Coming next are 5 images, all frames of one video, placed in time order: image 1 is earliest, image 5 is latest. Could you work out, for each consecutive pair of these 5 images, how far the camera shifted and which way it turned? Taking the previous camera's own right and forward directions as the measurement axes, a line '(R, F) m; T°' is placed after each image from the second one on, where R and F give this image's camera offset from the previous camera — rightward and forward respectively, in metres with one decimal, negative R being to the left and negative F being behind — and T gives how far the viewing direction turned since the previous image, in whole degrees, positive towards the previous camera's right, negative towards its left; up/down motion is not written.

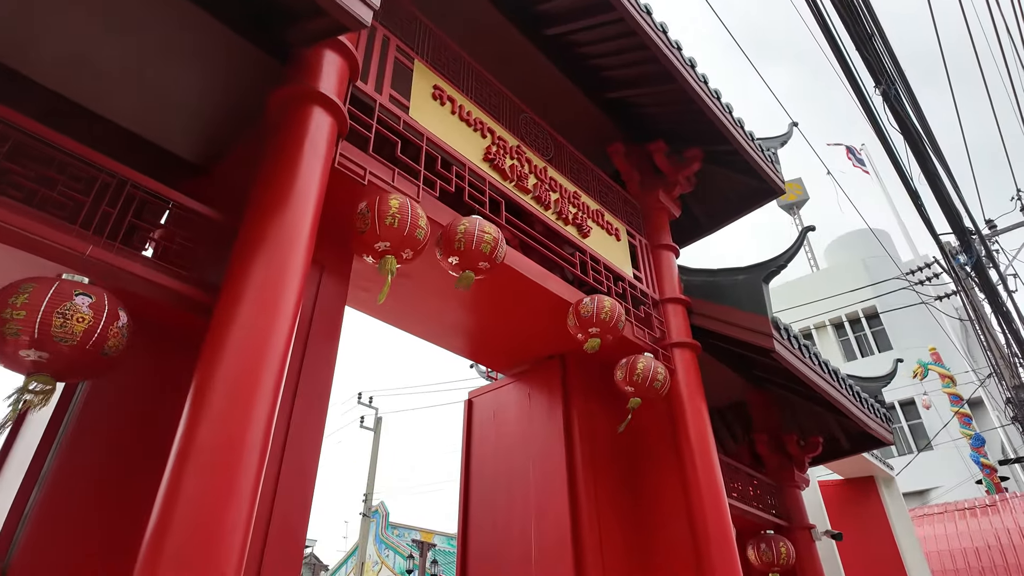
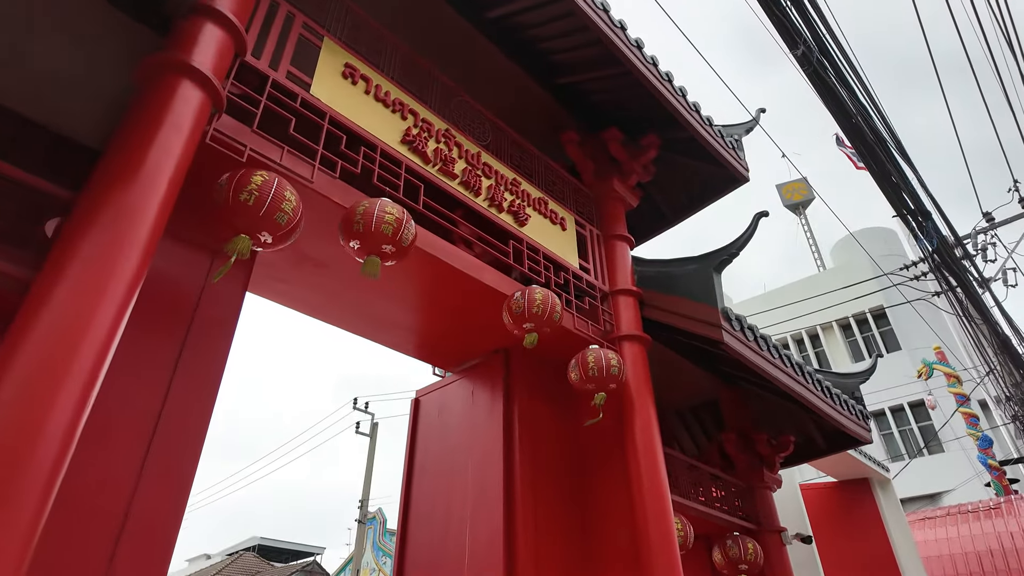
(+0.7, +0.3) m; -1°
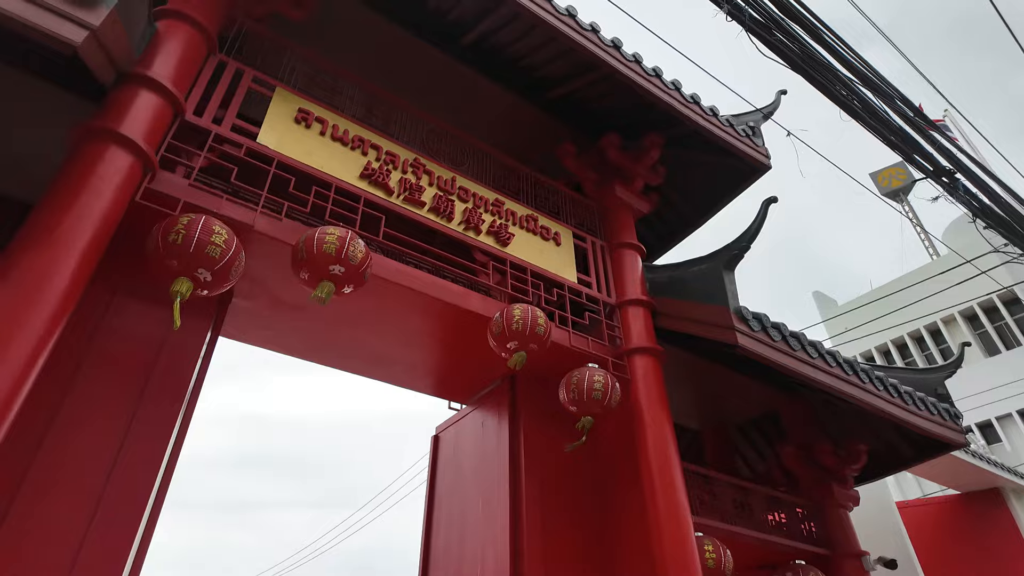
(+0.9, +0.3) m; -9°
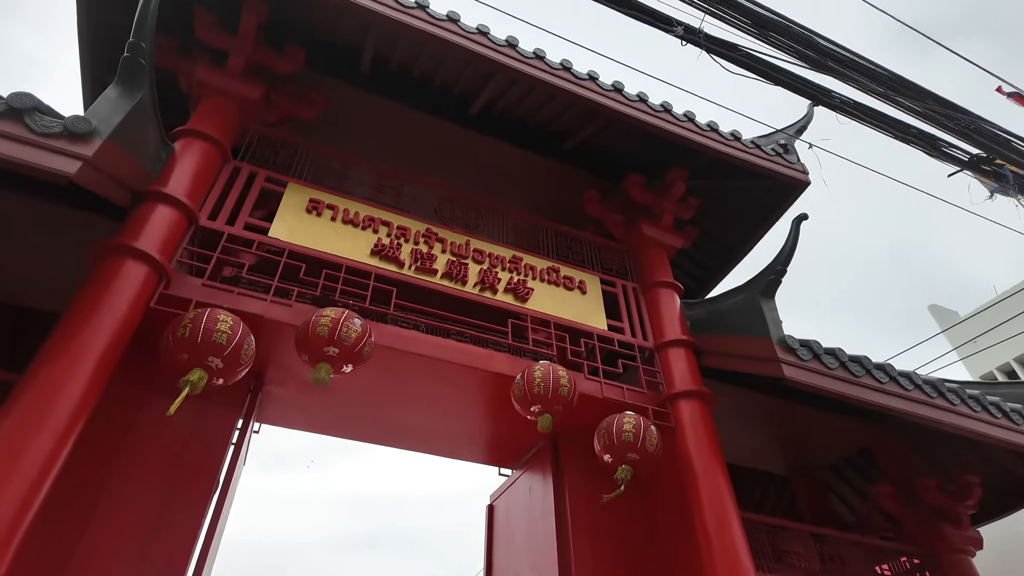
(+0.5, +0.1) m; -8°
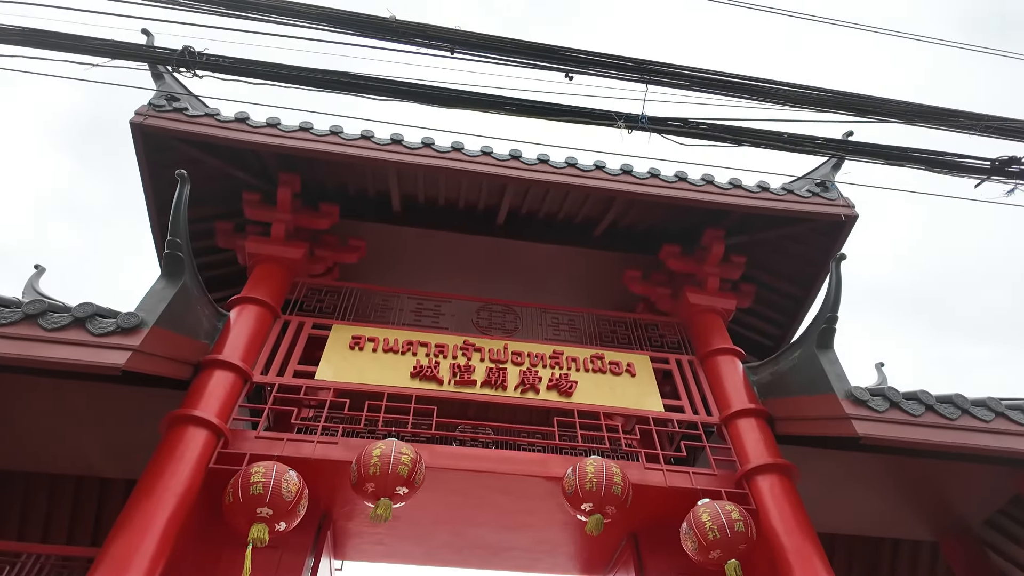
(+0.6, 0.0) m; -9°
